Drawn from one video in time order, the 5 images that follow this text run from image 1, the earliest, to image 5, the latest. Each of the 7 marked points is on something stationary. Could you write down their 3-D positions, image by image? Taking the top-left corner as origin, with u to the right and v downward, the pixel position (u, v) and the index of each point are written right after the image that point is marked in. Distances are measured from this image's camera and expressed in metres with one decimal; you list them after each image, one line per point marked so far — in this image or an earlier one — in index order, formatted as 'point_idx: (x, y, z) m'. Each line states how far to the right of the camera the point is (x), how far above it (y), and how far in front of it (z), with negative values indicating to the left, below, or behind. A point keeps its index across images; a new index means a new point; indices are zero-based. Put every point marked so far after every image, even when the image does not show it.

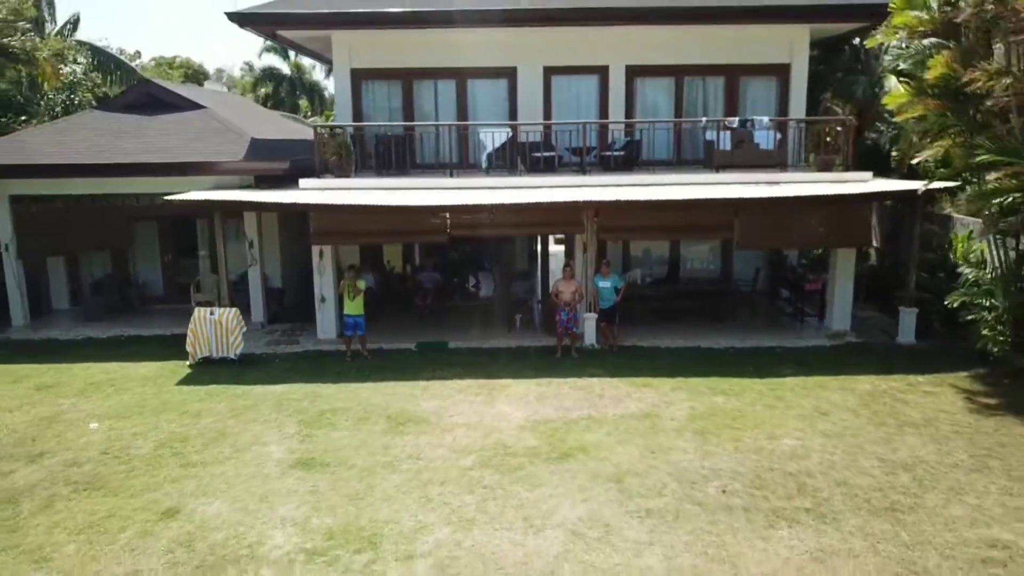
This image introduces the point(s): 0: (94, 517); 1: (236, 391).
0: (-2.2, -1.2, +6.0) m
1: (-2.1, -0.8, +8.8) m
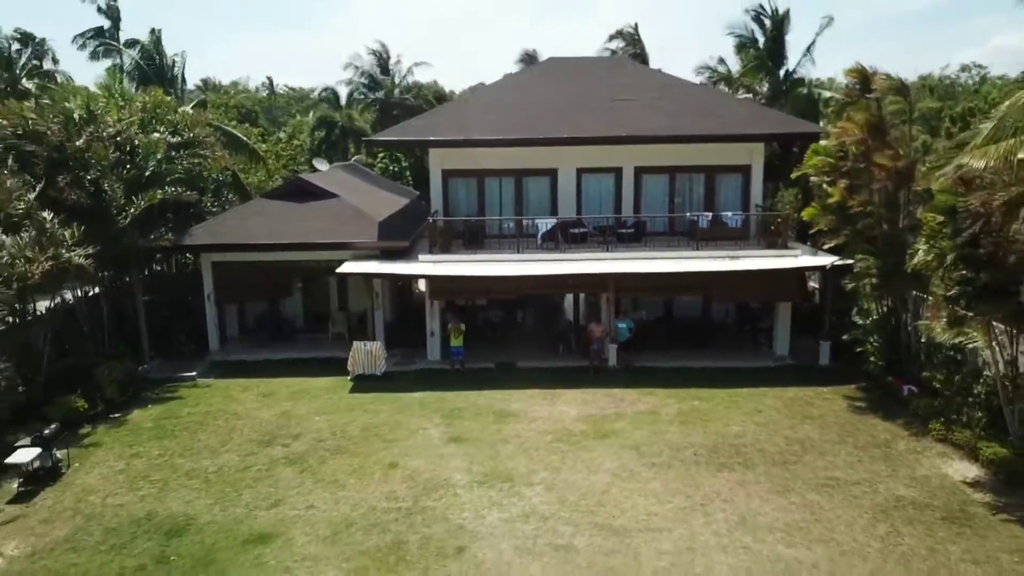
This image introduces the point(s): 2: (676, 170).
0: (-1.6, -1.8, +11.0) m
1: (-1.5, -1.3, +13.8) m
2: (+2.5, +1.8, +16.9) m
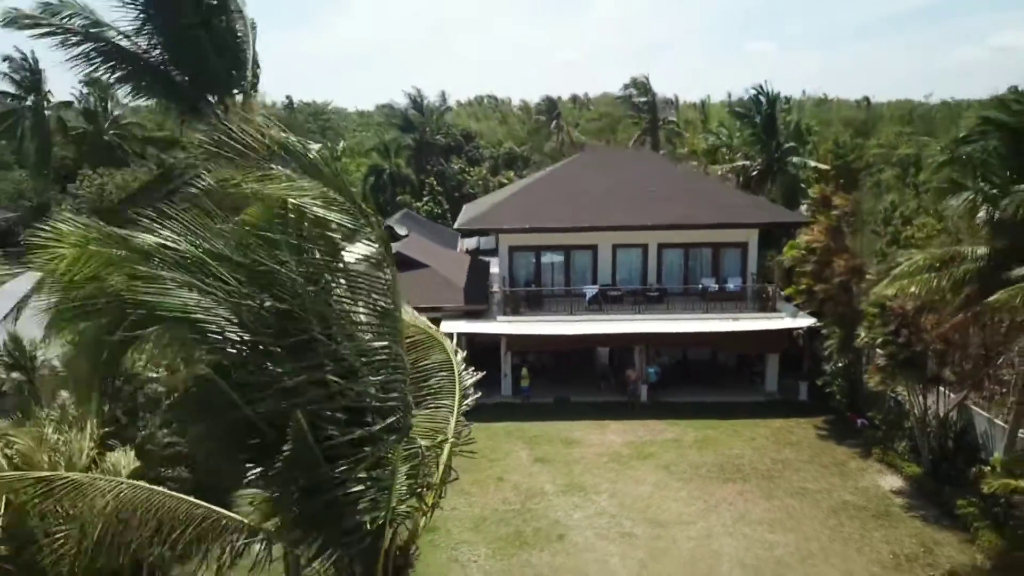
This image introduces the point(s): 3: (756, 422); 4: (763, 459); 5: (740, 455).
0: (-0.6, -2.7, +15.9) m
1: (-0.5, -2.3, +18.7) m
2: (+3.5, +0.8, +21.8) m
3: (+4.1, -2.3, +18.9) m
4: (+3.7, -2.6, +16.7) m
5: (+3.5, -2.5, +16.9) m
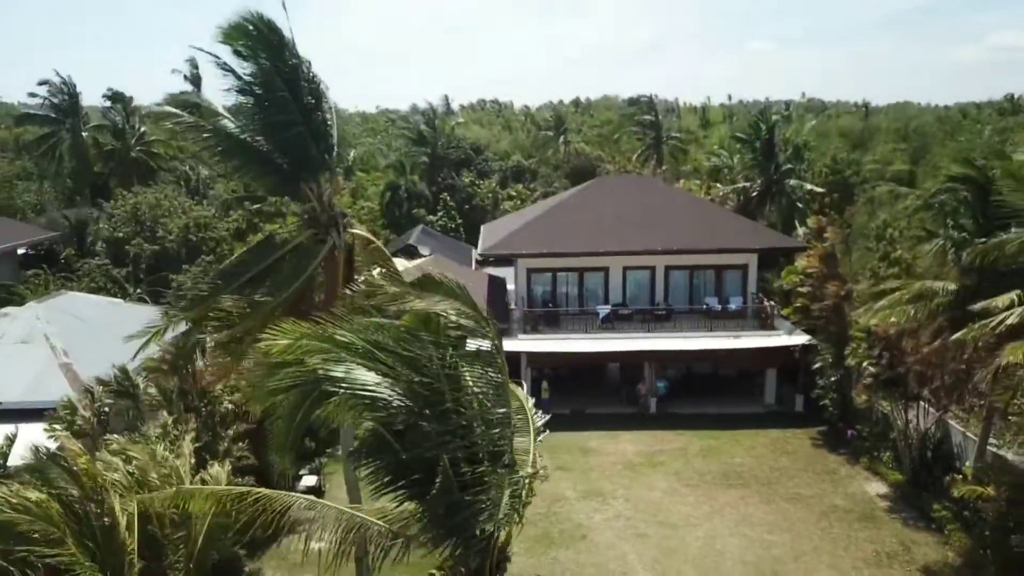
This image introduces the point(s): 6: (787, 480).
0: (-0.2, -3.1, +17.8) m
1: (-0.1, -2.7, +20.5) m
2: (+3.9, +0.4, +23.6) m
3: (+4.5, -2.7, +20.7) m
4: (+4.1, -3.0, +18.5) m
5: (+3.8, -2.9, +18.8) m
6: (+4.4, -3.1, +17.7) m
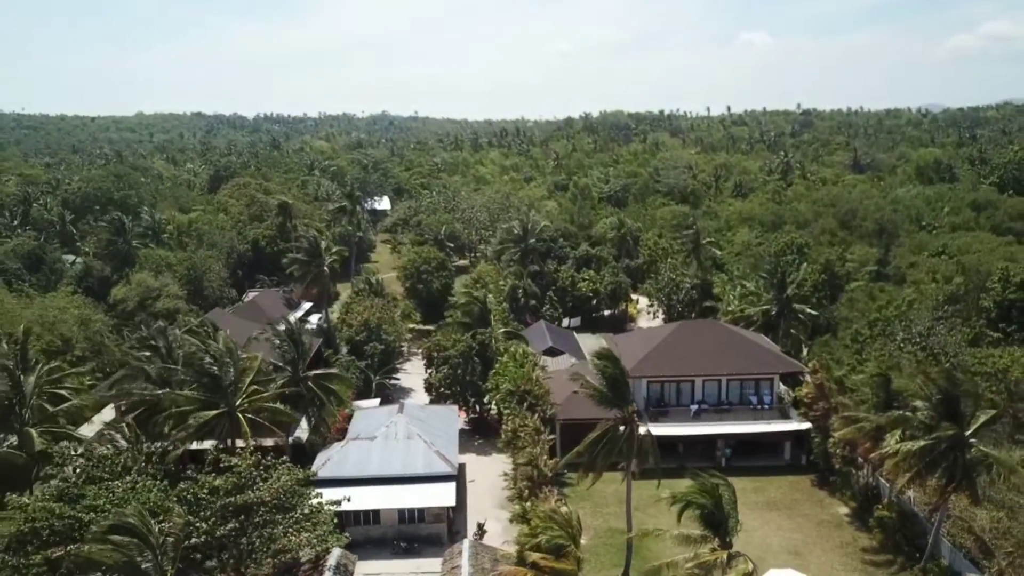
0: (+4.6, -7.0, +35.4) m
1: (+4.6, -6.6, +38.1) m
2: (+8.5, -3.4, +41.2) m
3: (+9.2, -6.5, +38.3) m
4: (+8.9, -6.8, +36.1) m
5: (+8.6, -6.8, +36.4) m
6: (+9.1, -6.9, +35.4) m
